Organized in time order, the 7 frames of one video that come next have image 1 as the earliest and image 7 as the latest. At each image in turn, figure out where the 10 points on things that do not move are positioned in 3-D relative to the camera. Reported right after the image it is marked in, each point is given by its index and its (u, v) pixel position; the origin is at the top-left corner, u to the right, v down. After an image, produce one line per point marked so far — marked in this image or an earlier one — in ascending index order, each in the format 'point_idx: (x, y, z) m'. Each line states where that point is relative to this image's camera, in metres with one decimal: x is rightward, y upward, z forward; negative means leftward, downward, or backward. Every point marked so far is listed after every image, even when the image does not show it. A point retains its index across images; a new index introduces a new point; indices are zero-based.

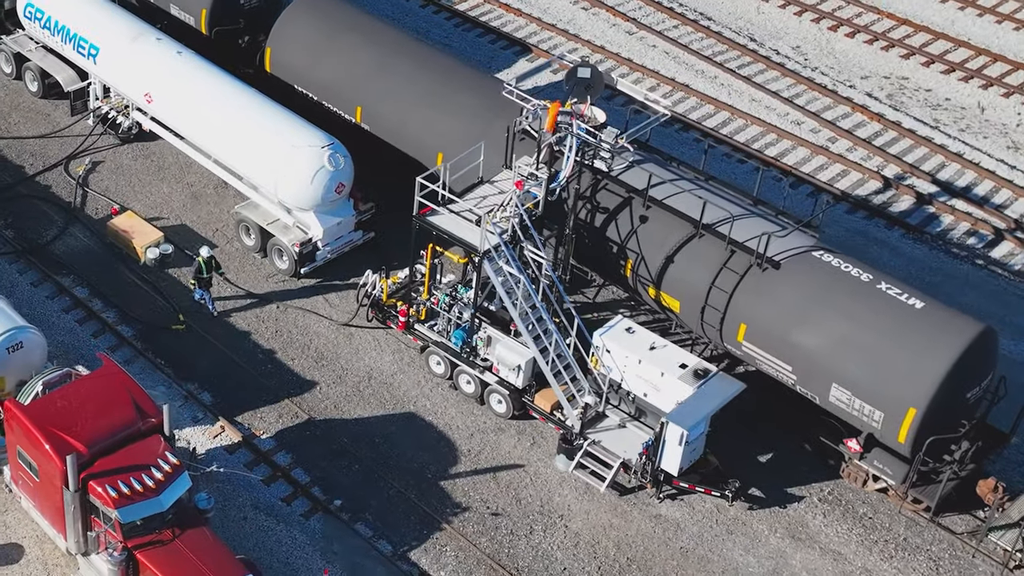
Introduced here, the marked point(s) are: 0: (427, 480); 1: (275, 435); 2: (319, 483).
0: (-1.0, -2.4, +18.1) m
1: (-2.9, -1.8, +18.3) m
2: (-2.3, -2.4, +17.8) m
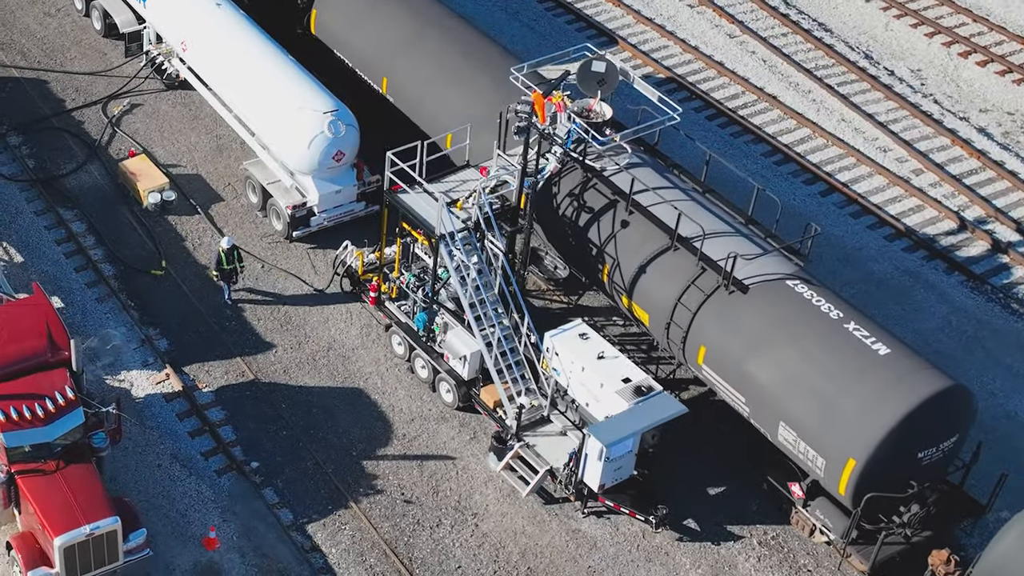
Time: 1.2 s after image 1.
0: (-1.9, -2.1, +17.8) m
1: (-3.7, -1.3, +18.3) m
2: (-3.2, -1.9, +17.8) m
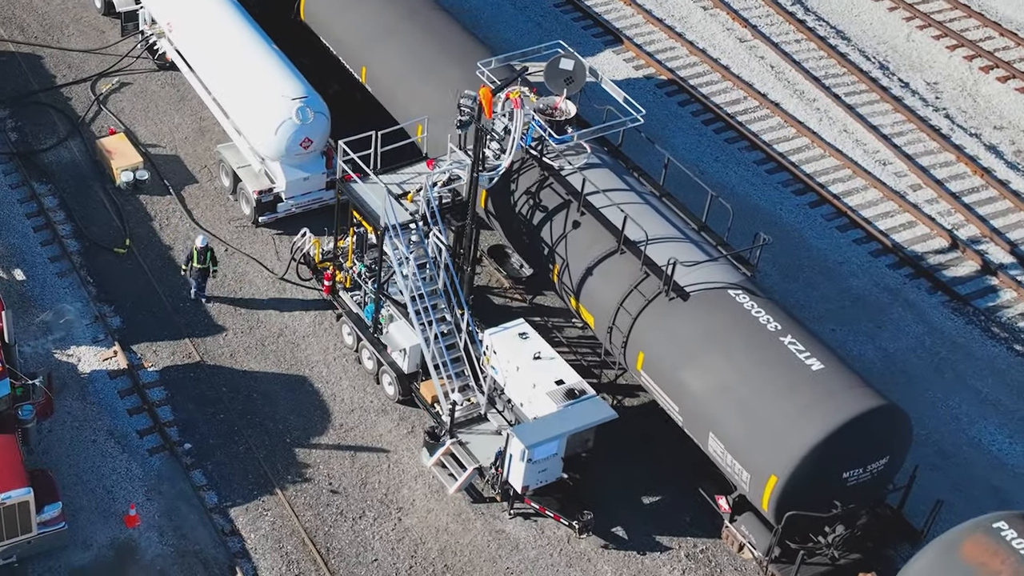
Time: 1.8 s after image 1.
0: (-2.8, -1.9, +17.9) m
1: (-4.4, -1.0, +18.5) m
2: (-4.1, -1.7, +17.9) m
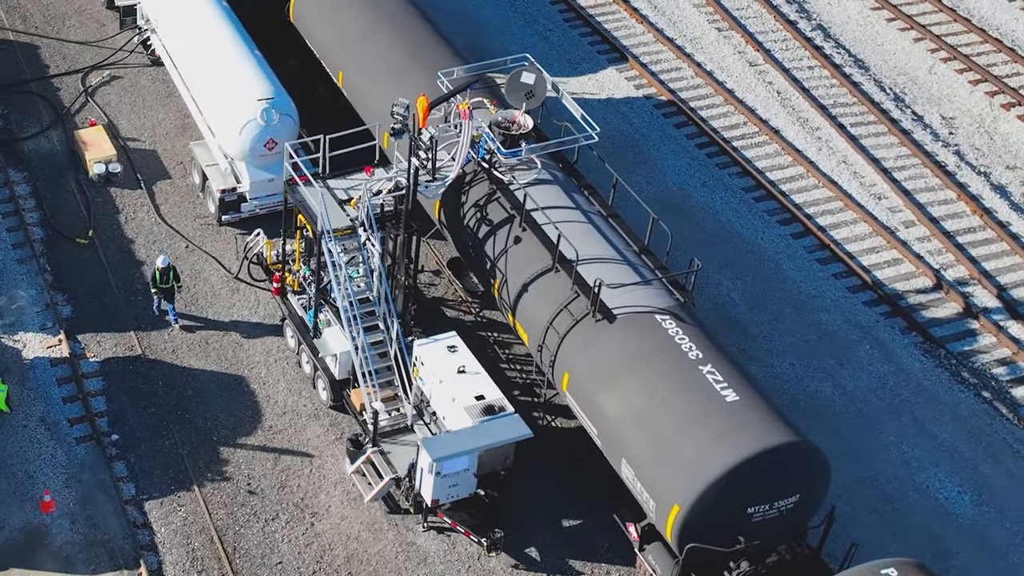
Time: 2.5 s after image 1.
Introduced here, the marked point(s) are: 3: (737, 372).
0: (-3.7, -1.9, +18.1) m
1: (-5.3, -0.9, +18.8) m
2: (-5.0, -1.6, +18.2) m
3: (+2.6, -1.0, +16.9) m
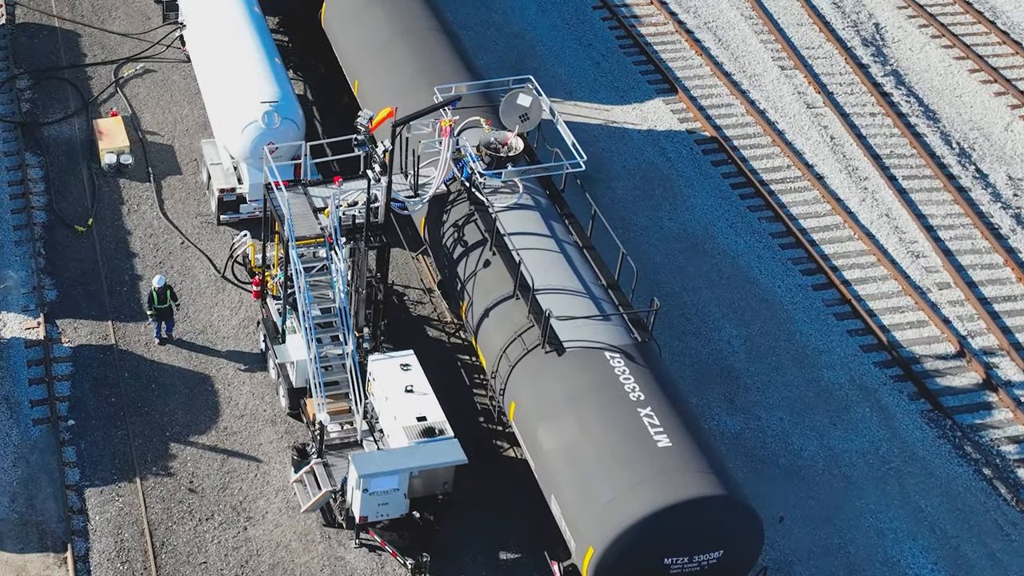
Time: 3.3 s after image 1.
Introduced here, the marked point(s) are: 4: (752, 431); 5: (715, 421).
0: (-4.4, -1.8, +18.2) m
1: (-5.7, -0.8, +19.1) m
2: (-5.6, -1.4, +18.4) m
3: (+1.9, -1.5, +16.3) m
4: (+3.3, -1.9, +19.9) m
5: (+2.8, -1.8, +20.0) m
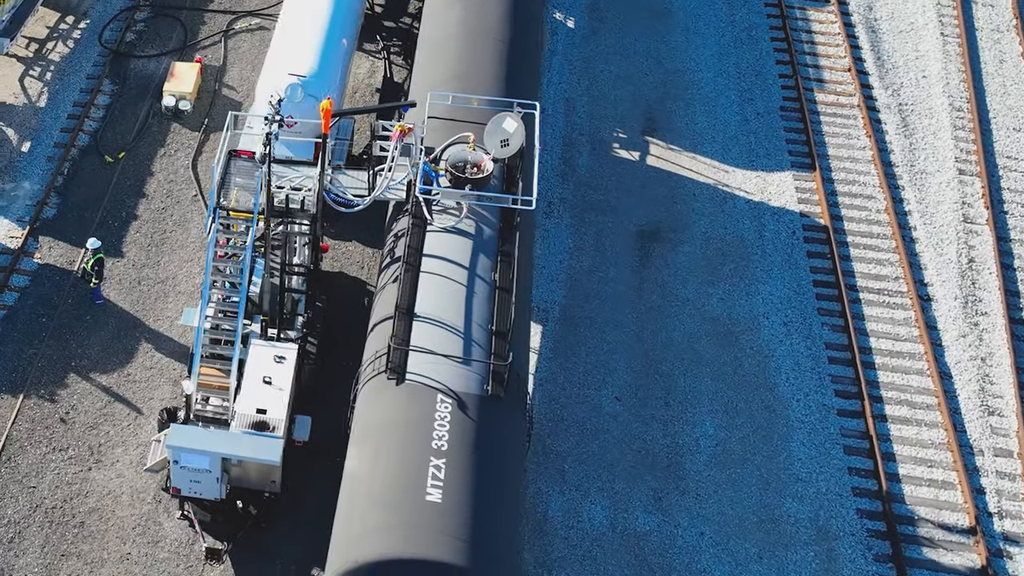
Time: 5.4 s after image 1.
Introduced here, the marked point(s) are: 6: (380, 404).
0: (-5.7, -1.0, +18.7) m
1: (-6.4, +0.4, +20.0) m
2: (-6.6, -0.3, +19.3) m
3: (-0.4, -2.0, +15.0) m
4: (+1.9, -3.1, +18.1) m
5: (+1.4, -2.8, +18.3) m
6: (-1.5, -1.3, +15.9) m
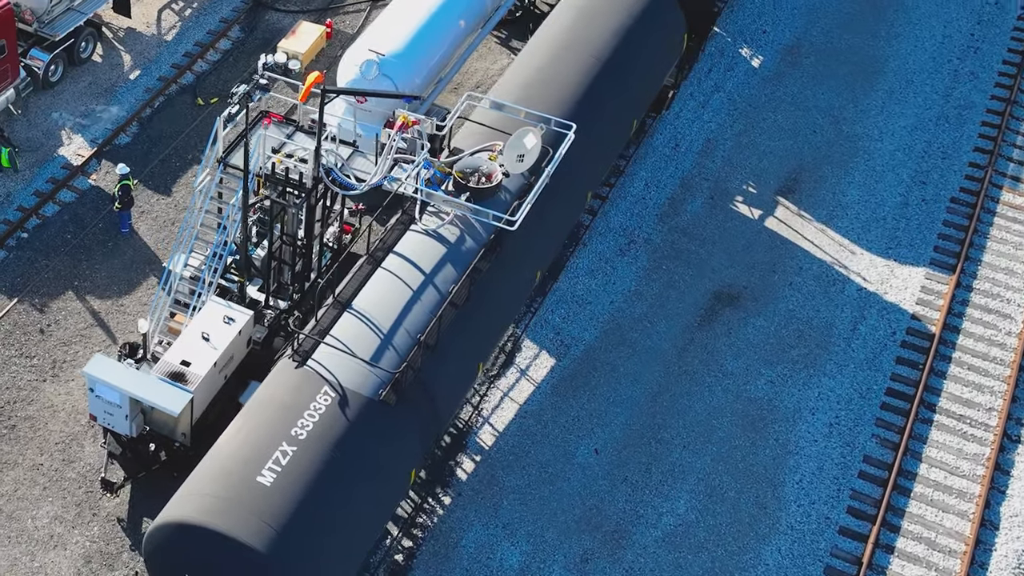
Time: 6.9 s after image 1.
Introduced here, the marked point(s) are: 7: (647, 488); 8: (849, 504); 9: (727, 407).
0: (-5.7, +0.1, +19.6) m
1: (-5.7, +1.5, +21.0) m
2: (-6.2, +1.0, +20.4) m
3: (-2.1, -2.0, +14.6) m
4: (+0.6, -3.6, +16.9) m
5: (+0.4, -3.3, +17.2) m
6: (-2.7, -1.0, +15.7) m
7: (+1.7, -2.5, +18.3) m
8: (+4.3, -2.8, +18.6) m
9: (+2.9, -1.6, +19.6) m
